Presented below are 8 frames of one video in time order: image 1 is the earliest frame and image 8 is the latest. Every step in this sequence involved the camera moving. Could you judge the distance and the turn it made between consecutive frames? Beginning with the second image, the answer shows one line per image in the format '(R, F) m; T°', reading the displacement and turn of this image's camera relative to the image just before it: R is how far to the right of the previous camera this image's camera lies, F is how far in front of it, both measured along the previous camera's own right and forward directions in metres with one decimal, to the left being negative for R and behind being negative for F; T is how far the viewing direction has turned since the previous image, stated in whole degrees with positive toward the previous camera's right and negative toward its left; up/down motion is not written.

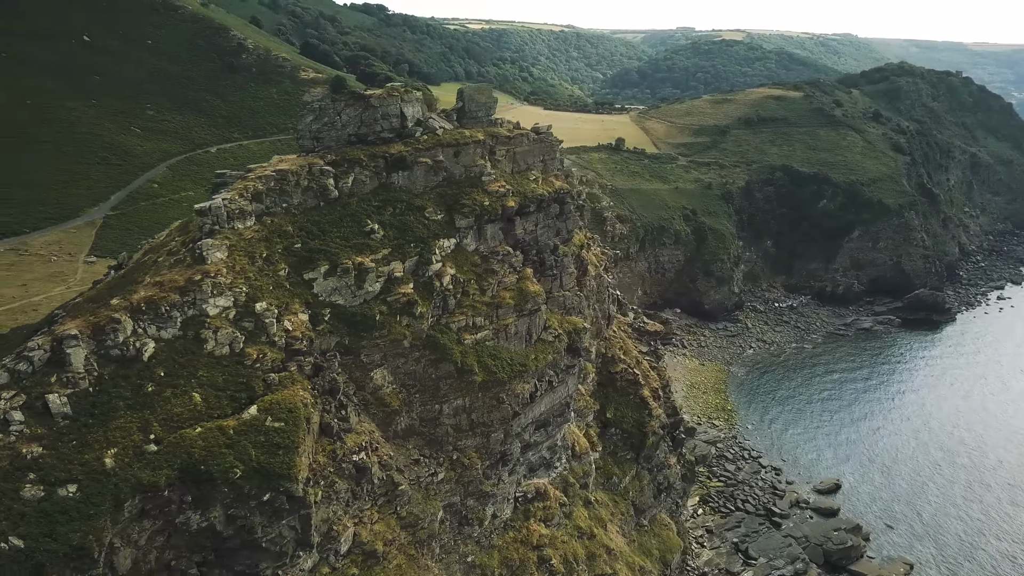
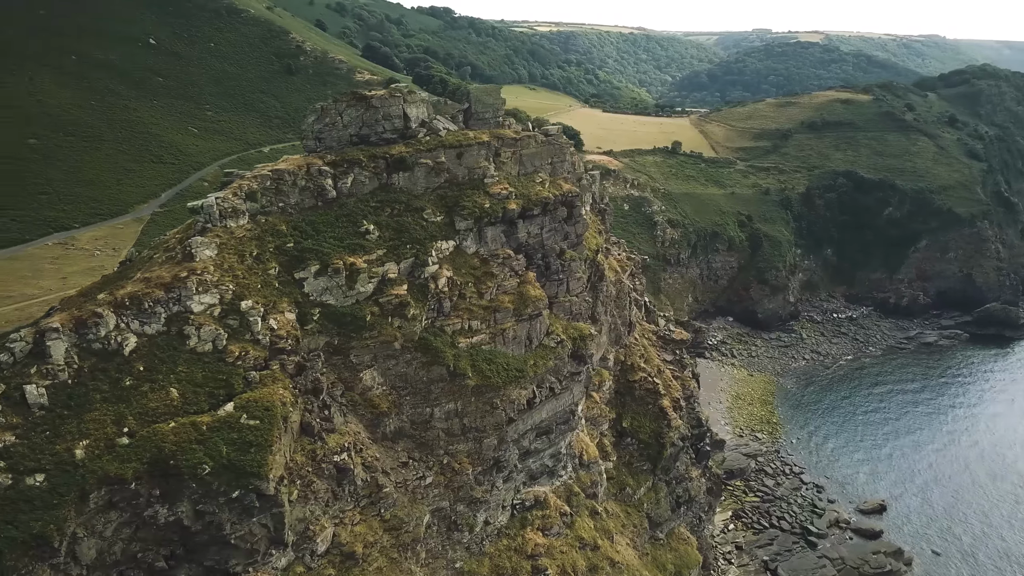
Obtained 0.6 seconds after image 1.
(+2.0, +0.5) m; -4°
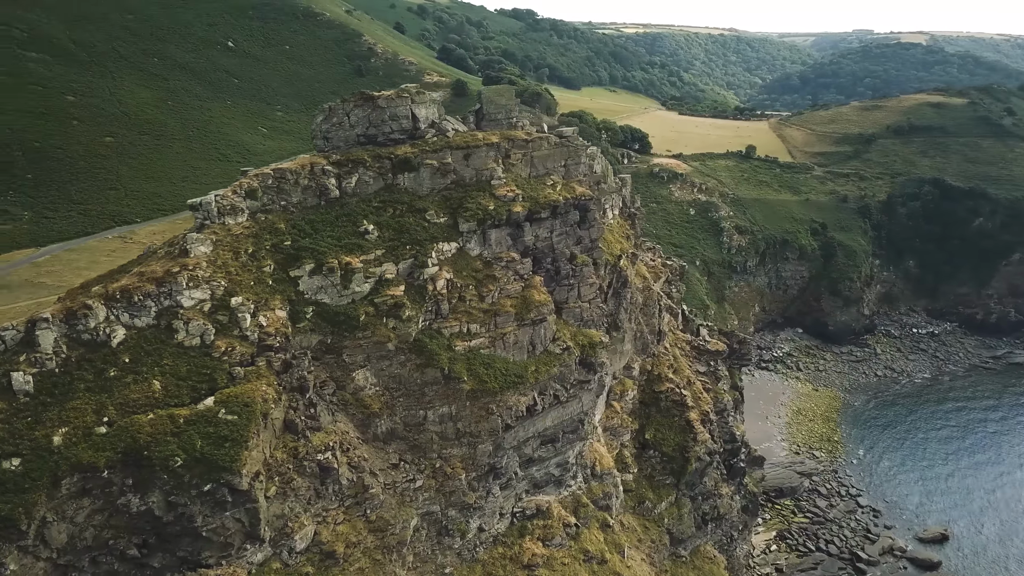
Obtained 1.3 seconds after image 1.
(+2.3, +0.6) m; -6°
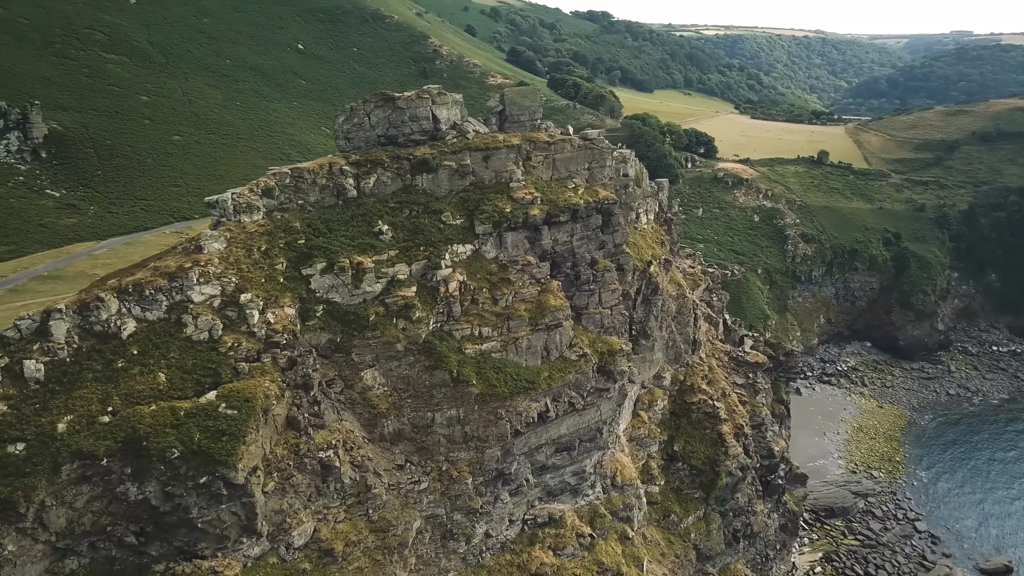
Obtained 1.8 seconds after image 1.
(+1.5, +0.5) m; -5°
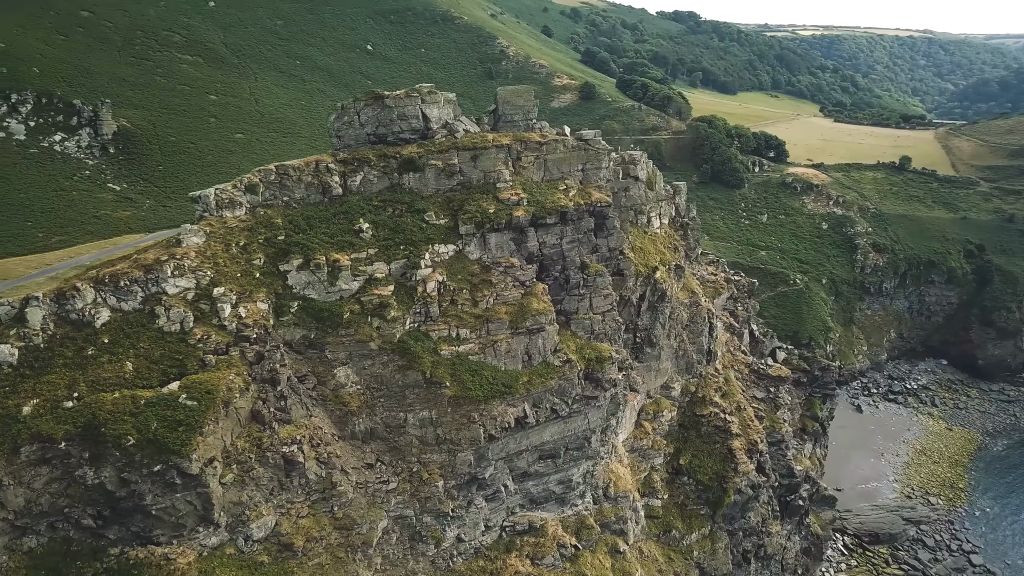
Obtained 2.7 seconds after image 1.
(+2.8, +0.5) m; -5°
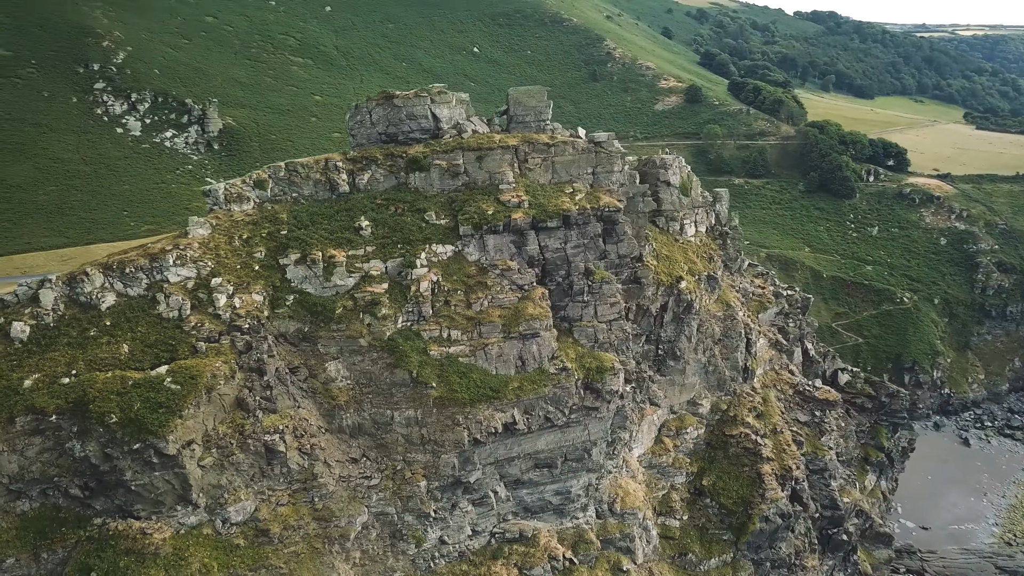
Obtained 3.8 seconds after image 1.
(+3.3, +0.7) m; -8°
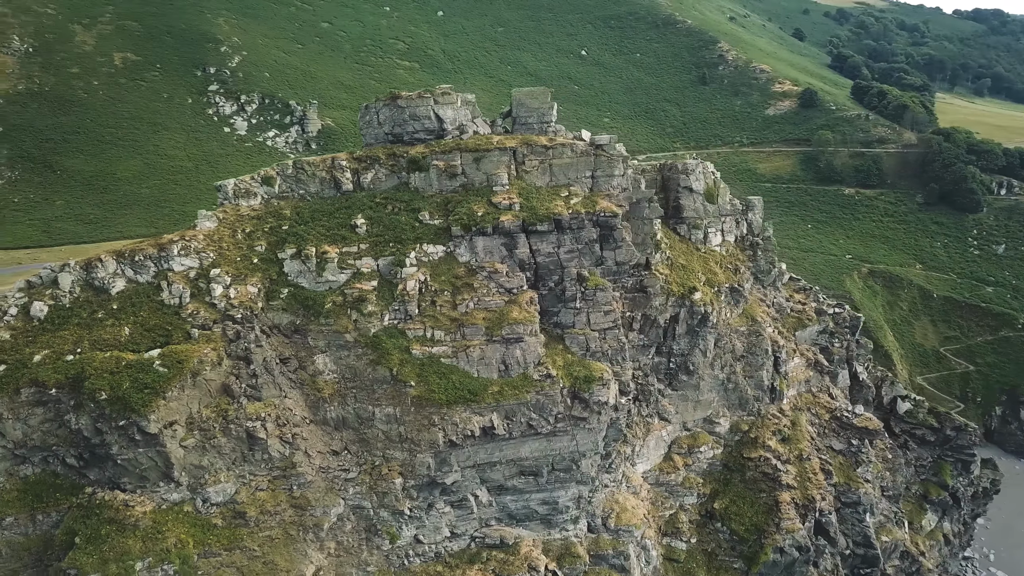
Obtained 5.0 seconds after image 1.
(+3.5, +0.4) m; -8°
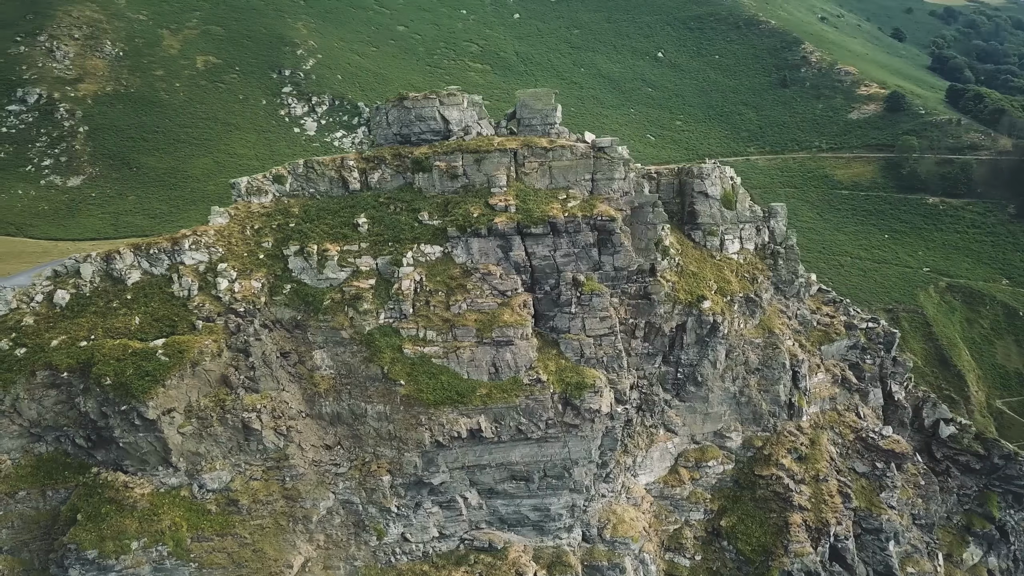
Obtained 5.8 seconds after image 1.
(+2.3, +0.1) m; -5°
